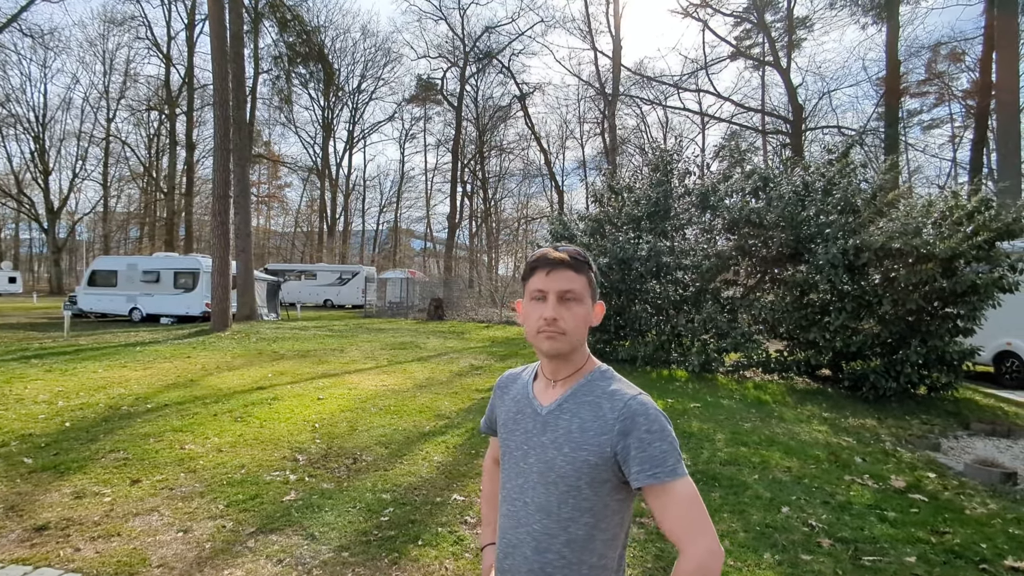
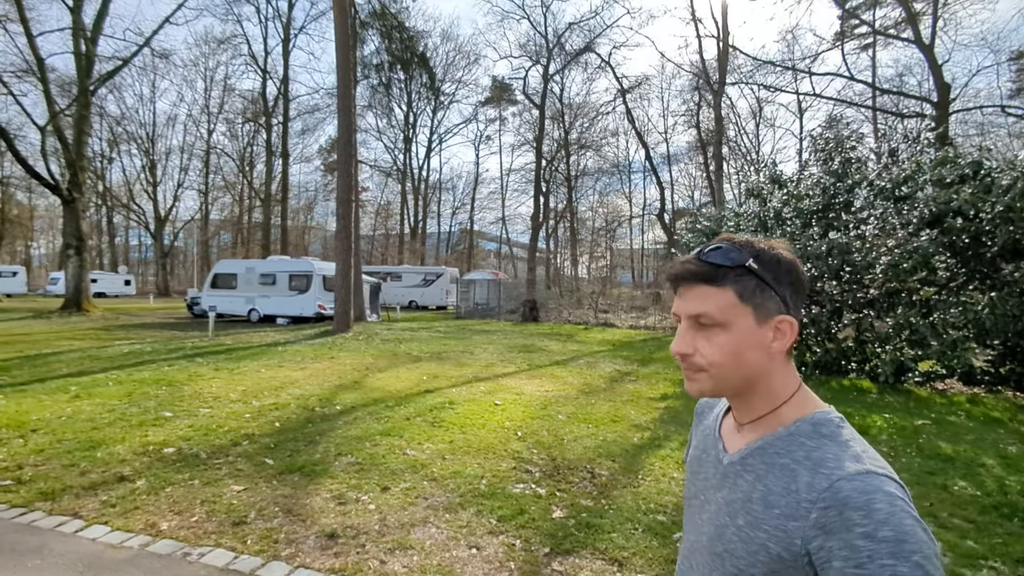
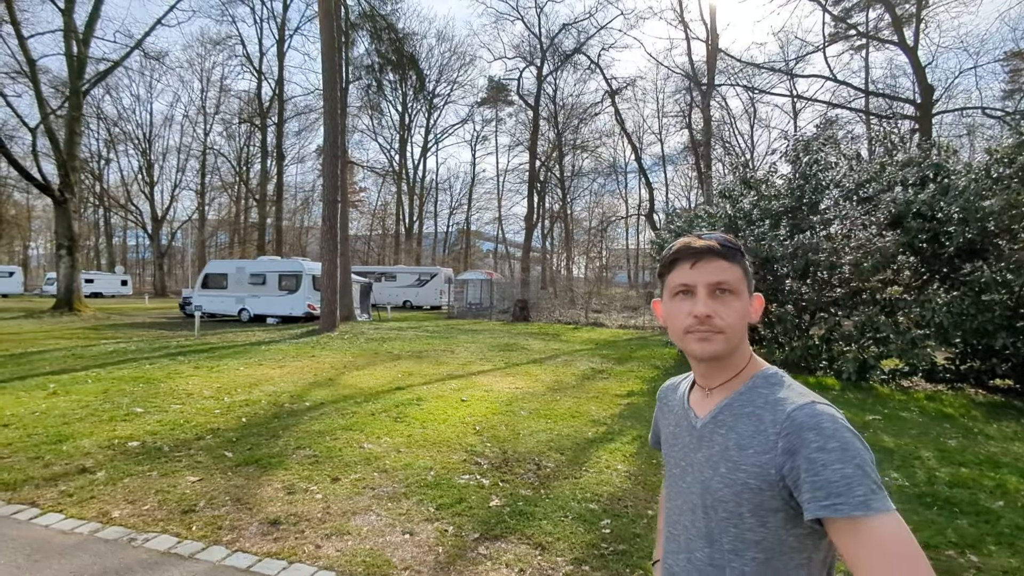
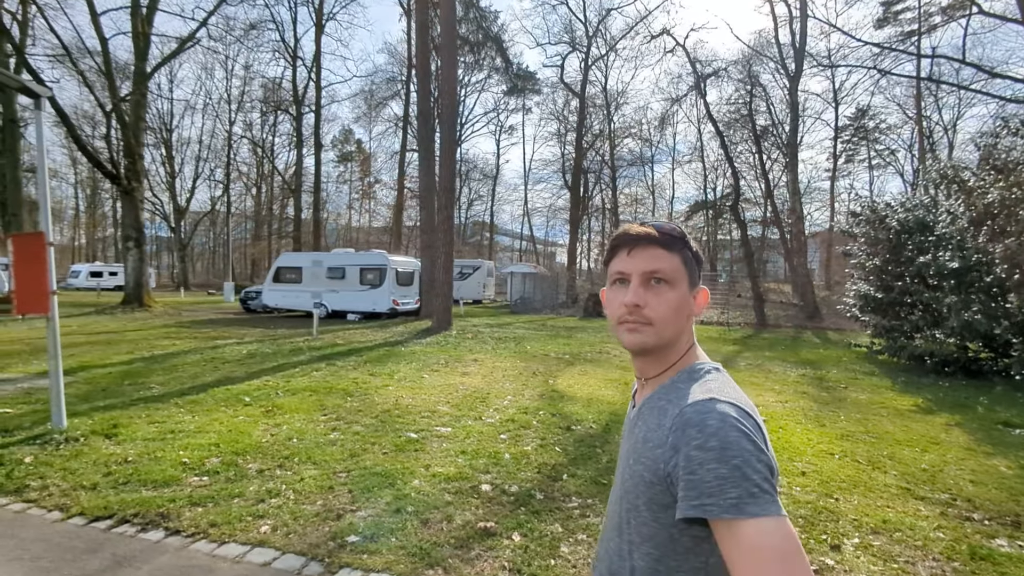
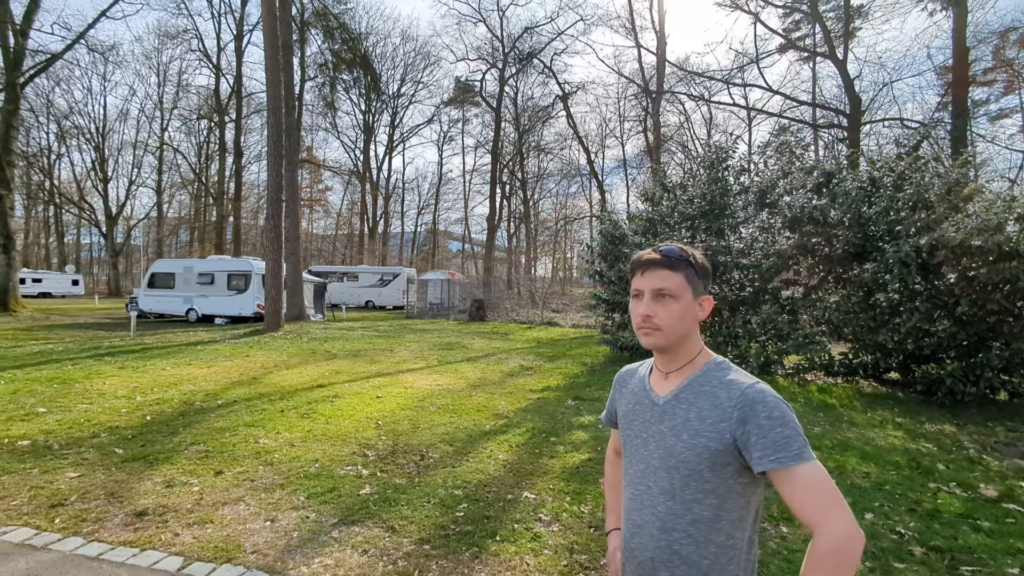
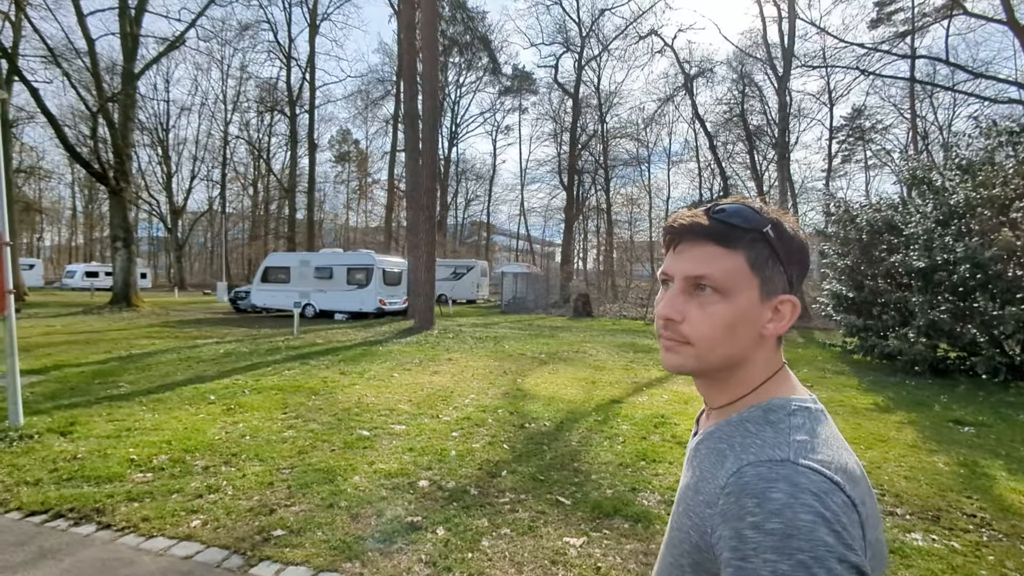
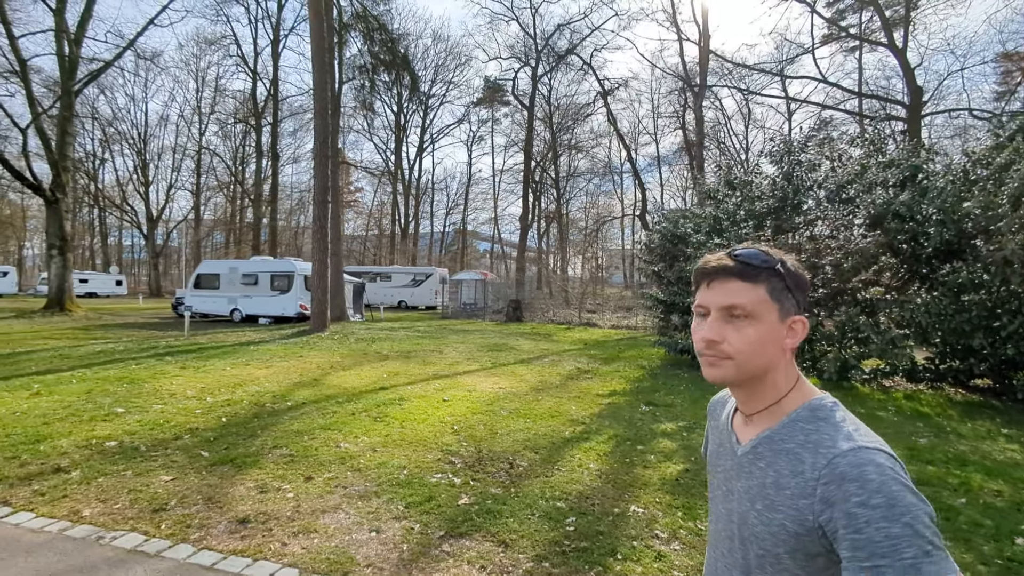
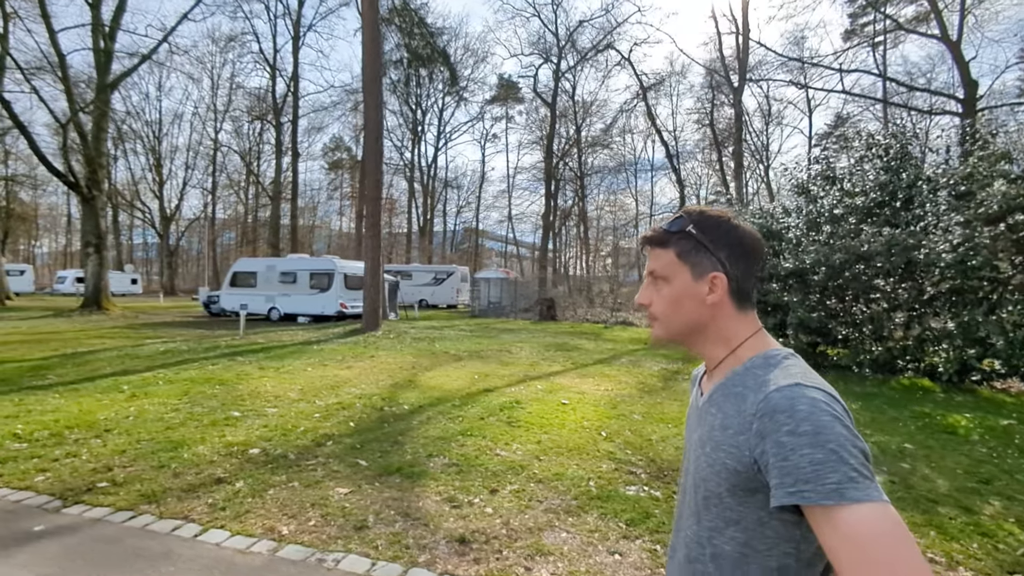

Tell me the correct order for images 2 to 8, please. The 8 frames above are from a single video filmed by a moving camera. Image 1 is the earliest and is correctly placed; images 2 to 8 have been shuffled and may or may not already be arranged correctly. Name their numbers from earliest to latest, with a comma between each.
5, 7, 3, 2, 8, 6, 4
